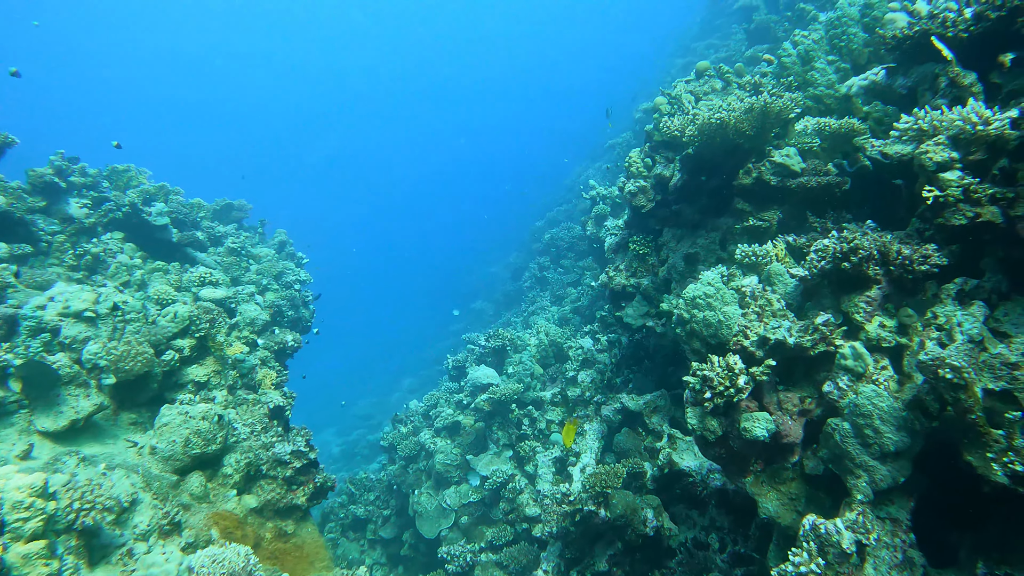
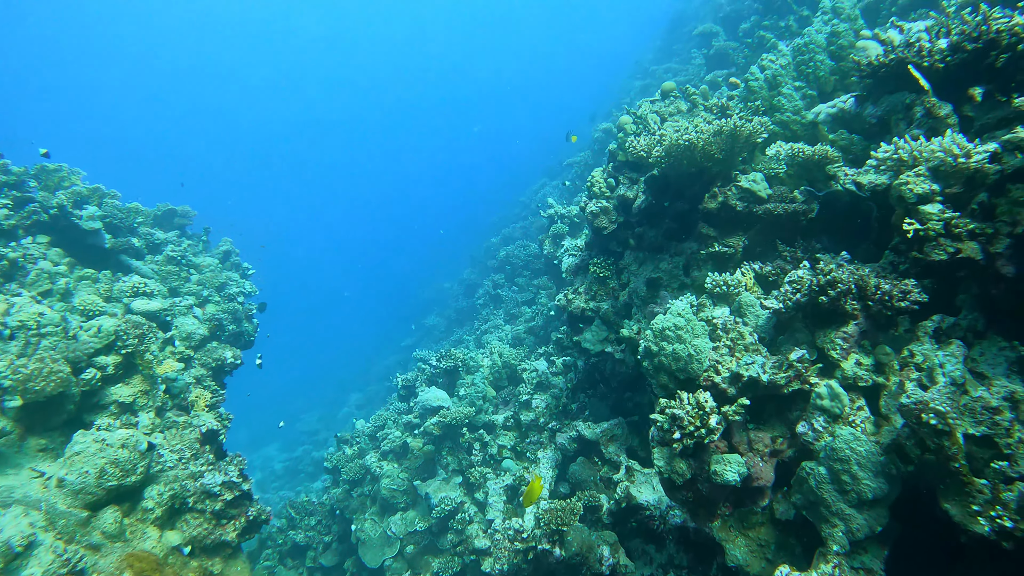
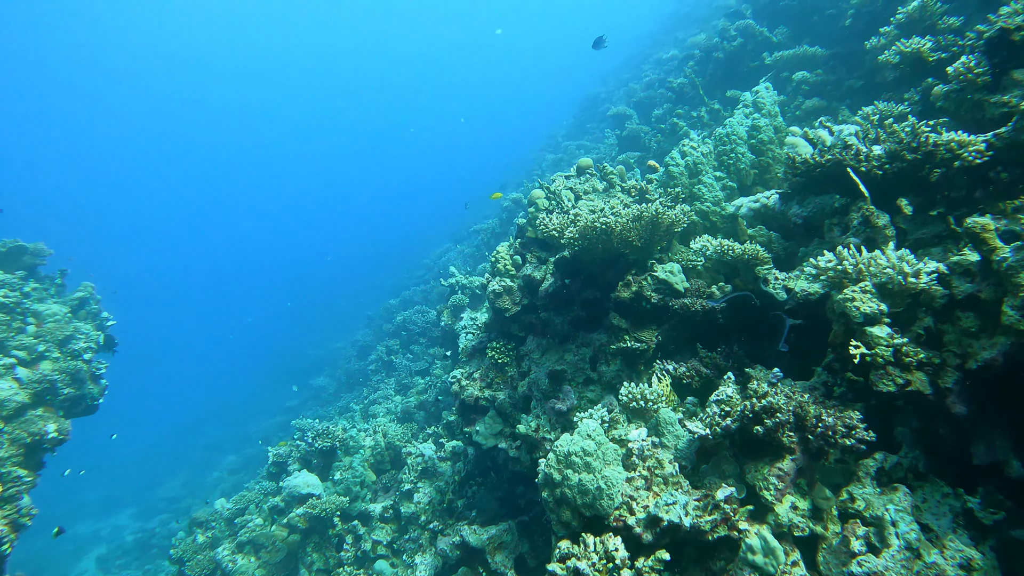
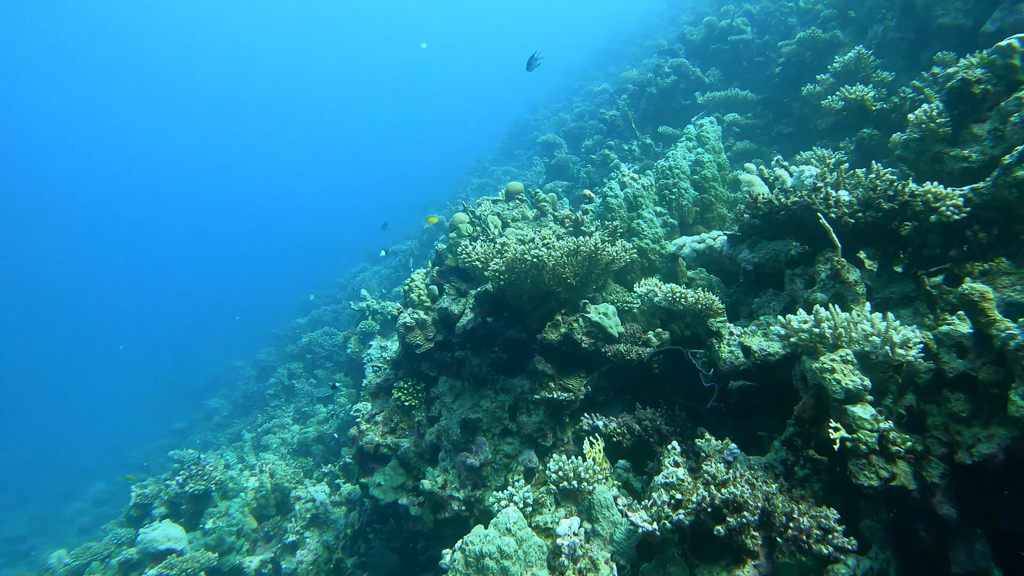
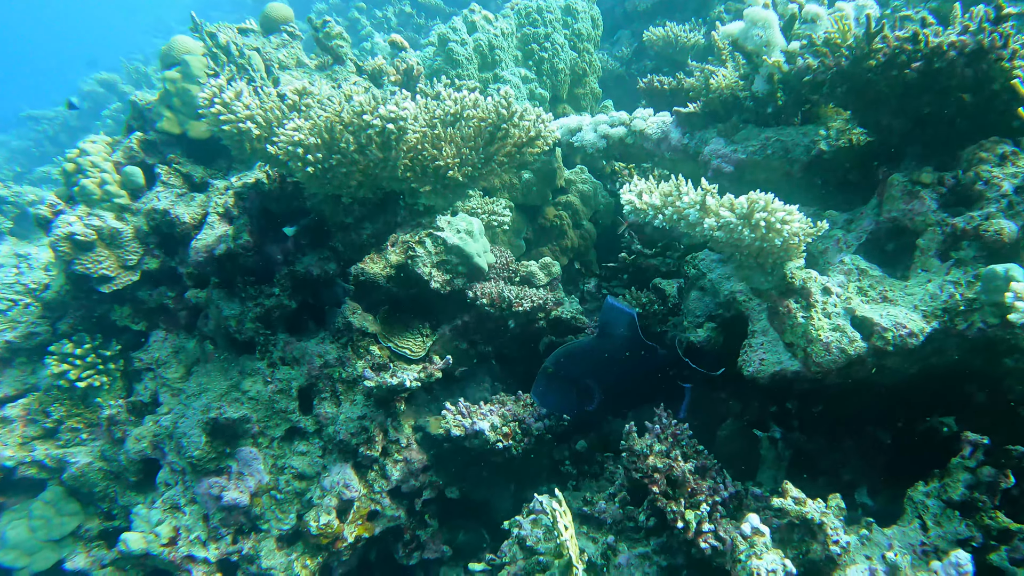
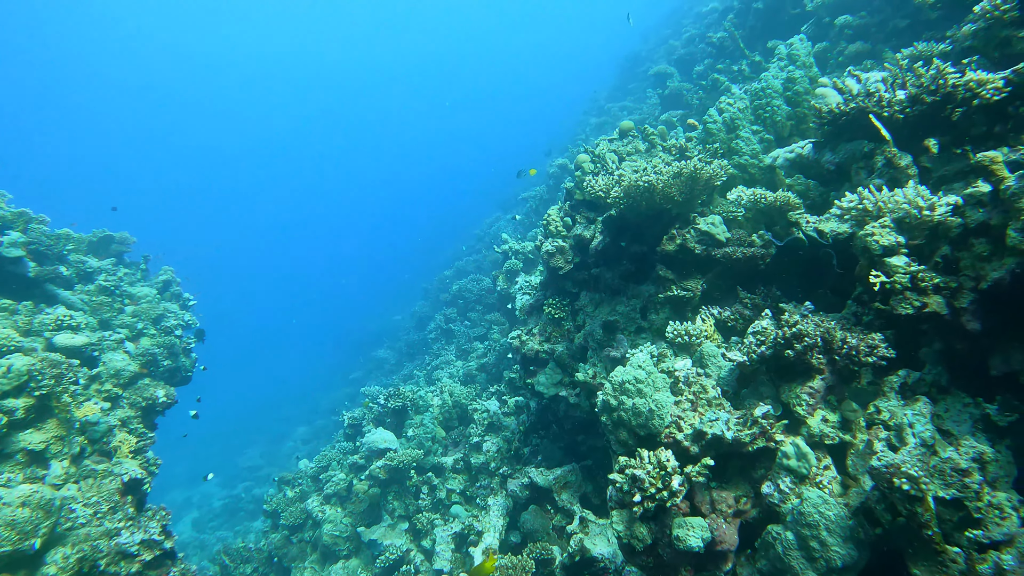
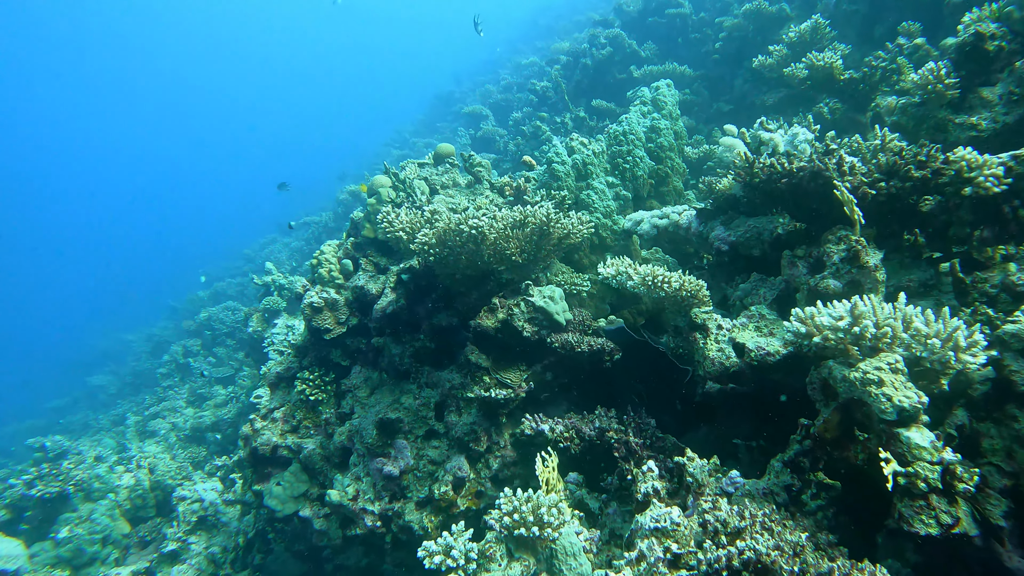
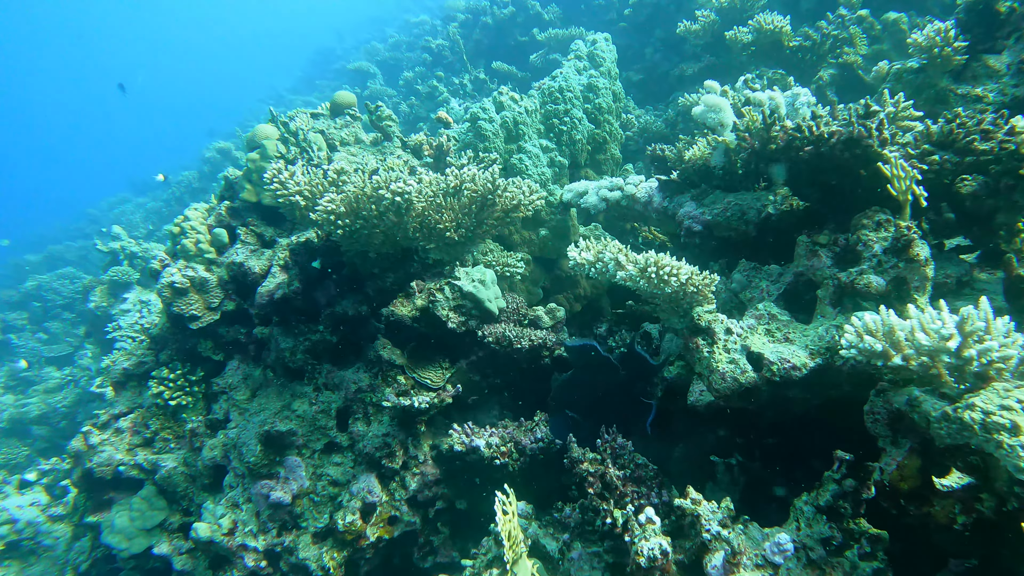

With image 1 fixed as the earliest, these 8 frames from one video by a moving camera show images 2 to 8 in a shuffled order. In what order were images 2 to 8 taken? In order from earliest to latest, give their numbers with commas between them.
2, 6, 3, 4, 7, 8, 5
